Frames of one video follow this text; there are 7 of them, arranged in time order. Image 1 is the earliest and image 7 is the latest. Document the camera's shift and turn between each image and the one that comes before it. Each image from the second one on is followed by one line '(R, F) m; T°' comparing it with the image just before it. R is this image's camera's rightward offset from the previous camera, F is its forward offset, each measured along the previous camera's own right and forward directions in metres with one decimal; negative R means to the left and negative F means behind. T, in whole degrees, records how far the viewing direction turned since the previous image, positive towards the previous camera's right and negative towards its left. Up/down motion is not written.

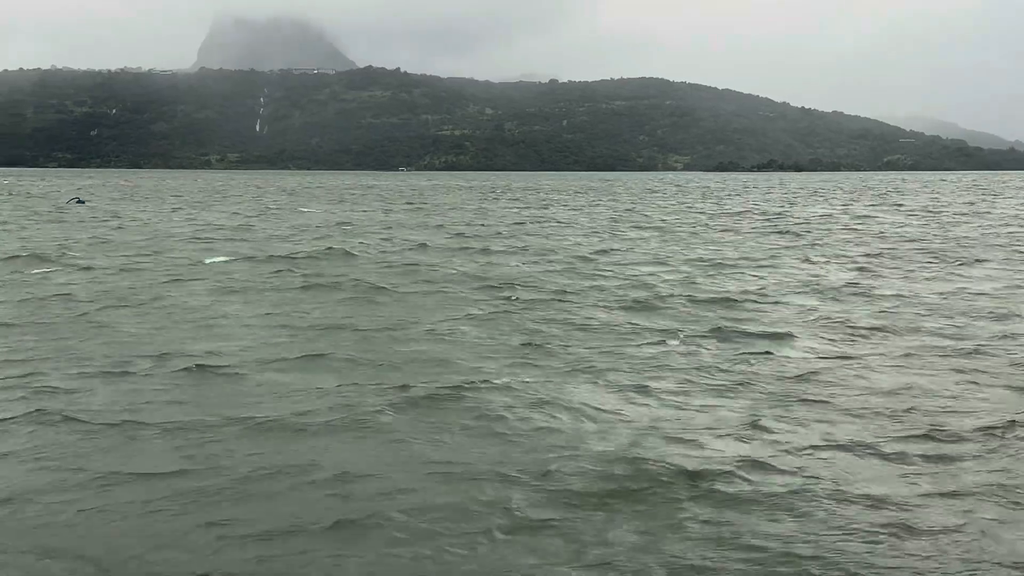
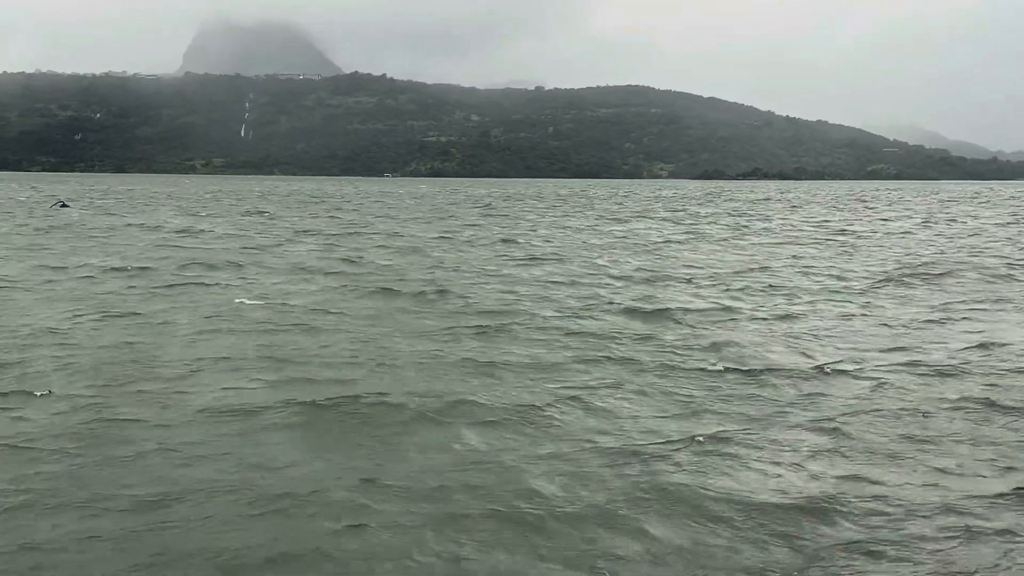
(+0.5, -0.2) m; +1°
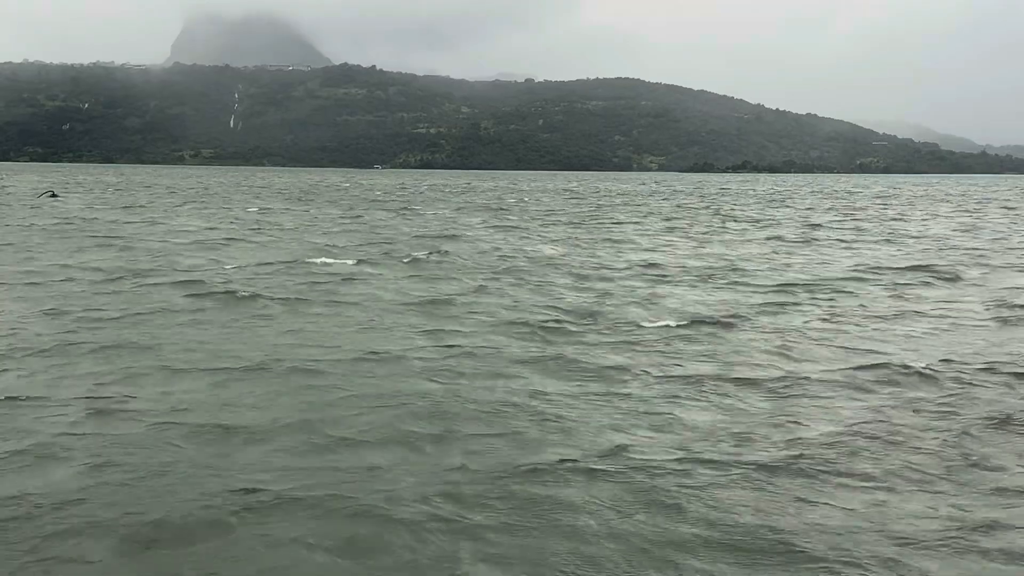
(-1.8, -0.2) m; +1°
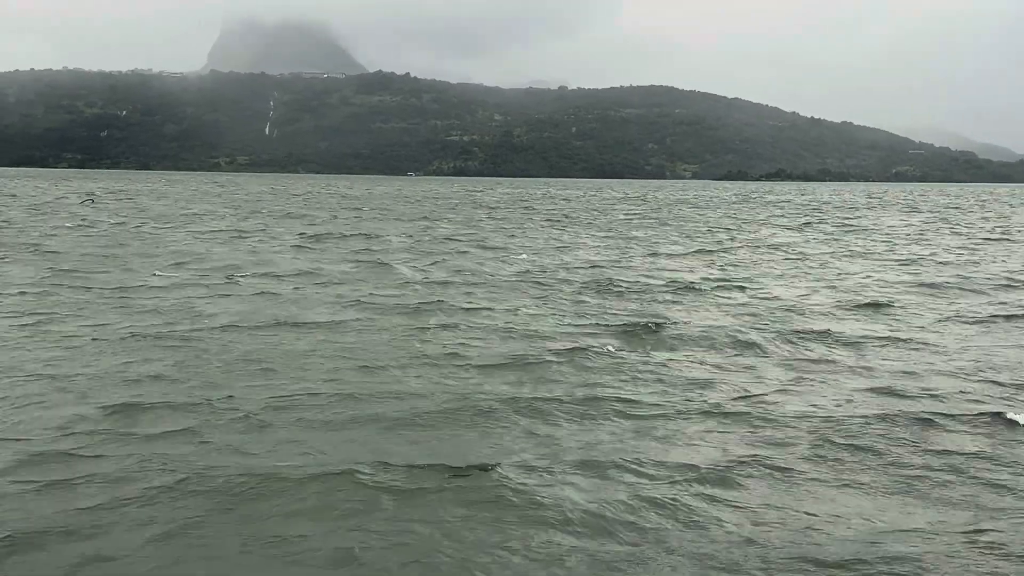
(-0.4, +0.1) m; -2°
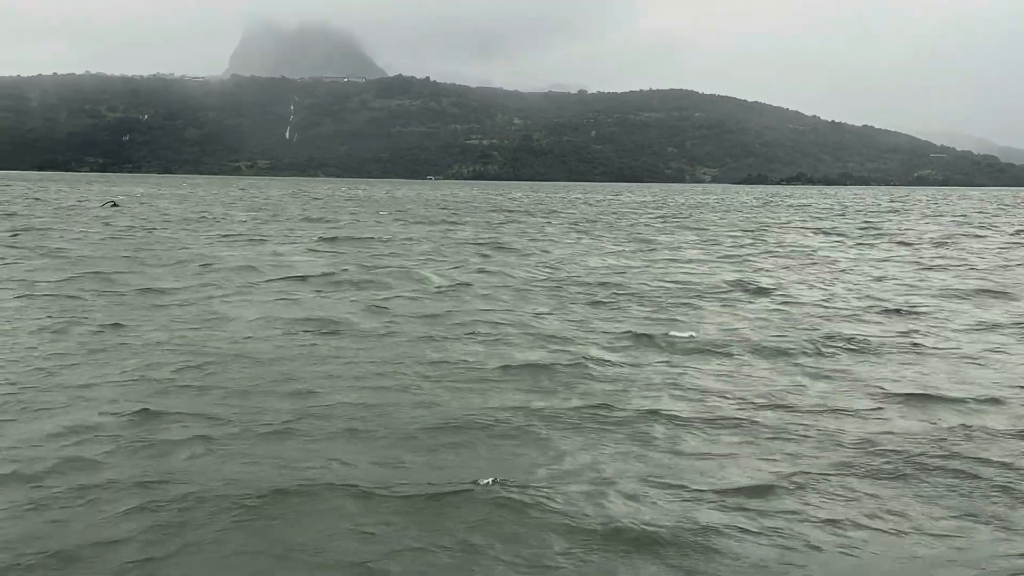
(-0.7, +0.1) m; -1°
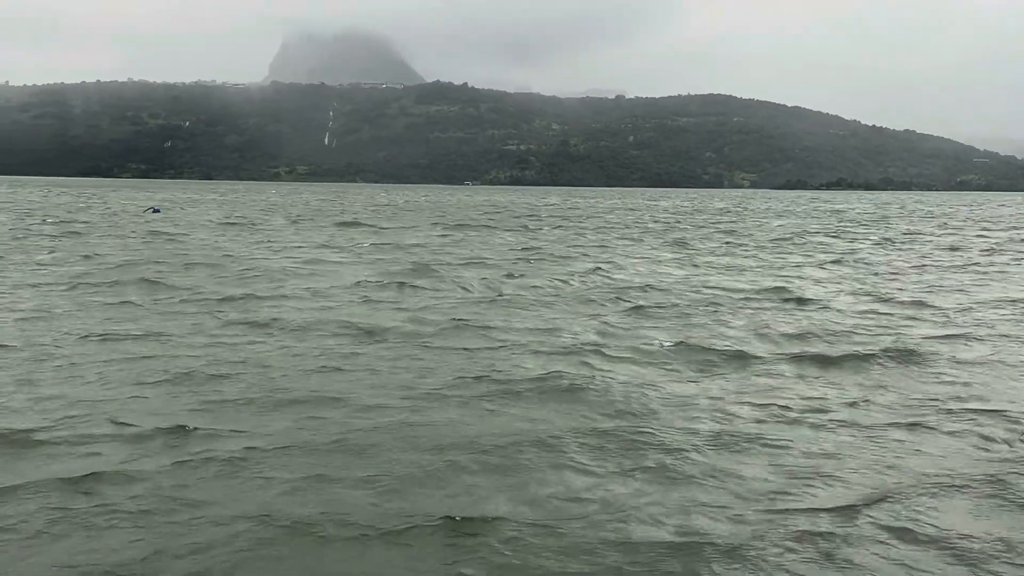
(-0.2, +0.7) m; -2°
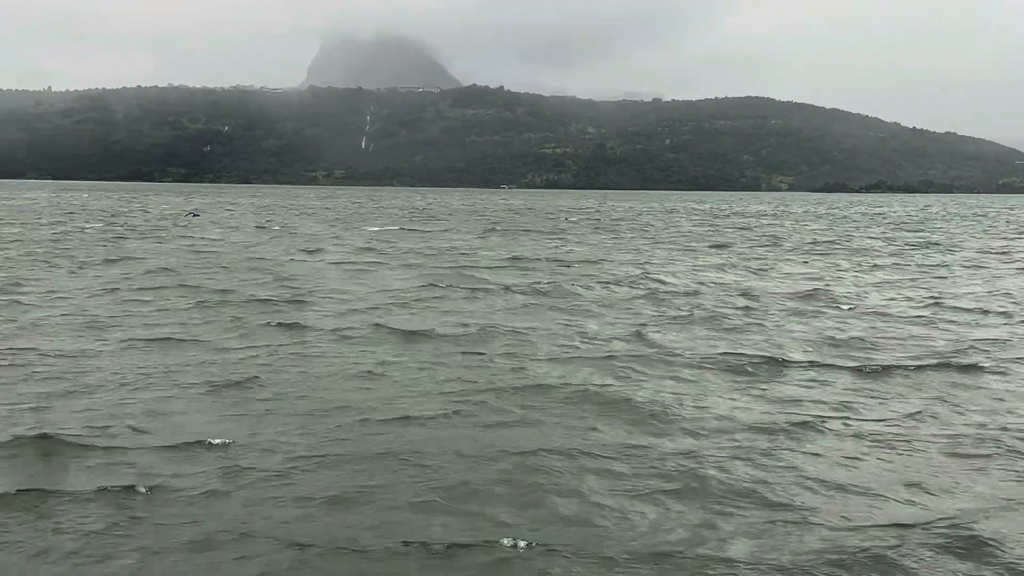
(-1.8, +0.3) m; -2°
